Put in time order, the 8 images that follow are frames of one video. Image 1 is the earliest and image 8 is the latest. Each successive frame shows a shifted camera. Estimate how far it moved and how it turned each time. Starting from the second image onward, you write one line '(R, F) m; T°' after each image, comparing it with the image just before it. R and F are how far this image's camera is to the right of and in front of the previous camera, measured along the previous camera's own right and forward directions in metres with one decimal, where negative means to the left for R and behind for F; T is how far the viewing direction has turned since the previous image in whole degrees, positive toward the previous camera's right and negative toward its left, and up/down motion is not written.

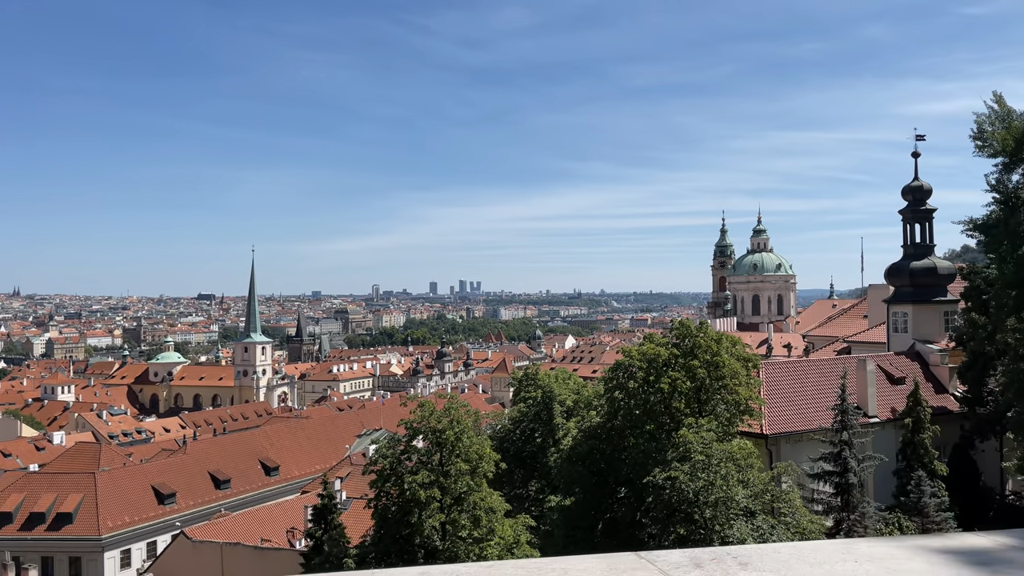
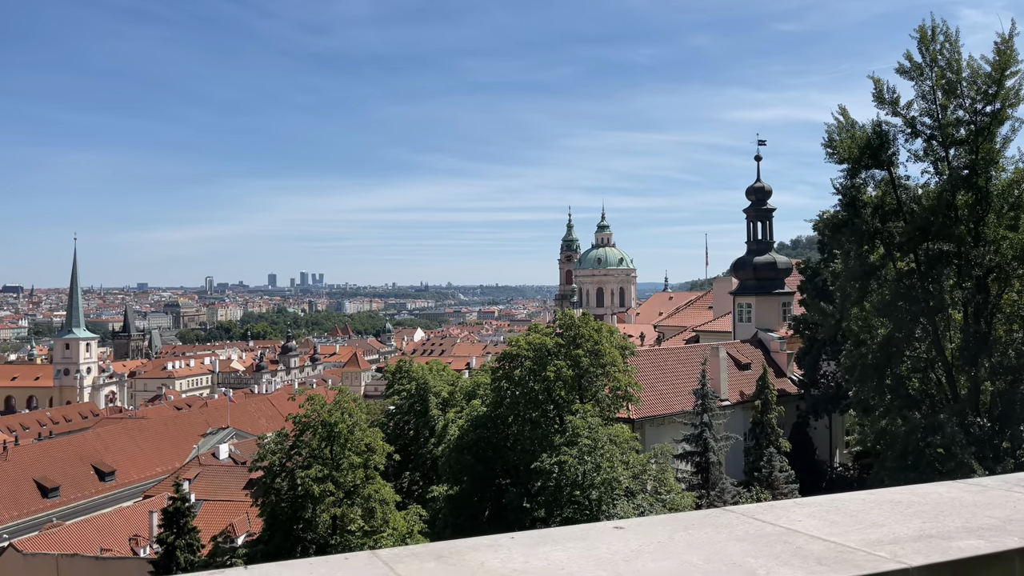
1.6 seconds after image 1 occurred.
(-1.0, -0.1) m; +11°
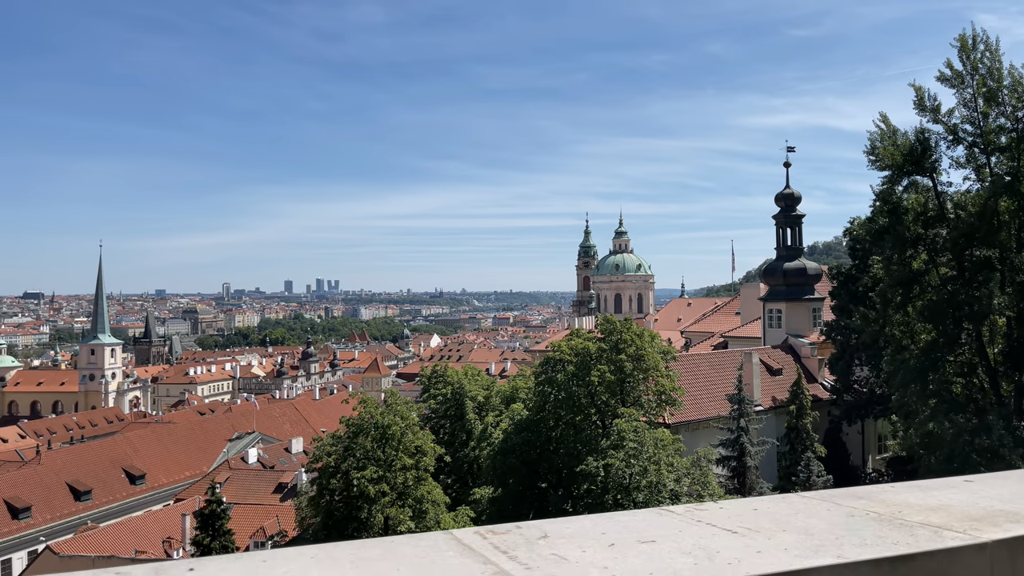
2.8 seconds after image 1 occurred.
(-0.7, -0.3) m; -1°
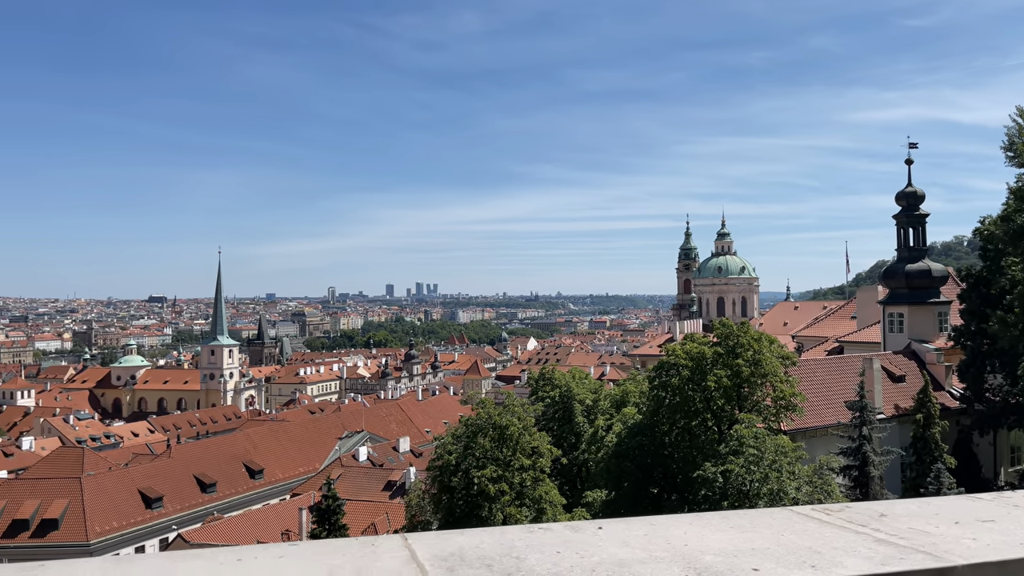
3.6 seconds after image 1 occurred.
(-0.4, -0.2) m; -7°
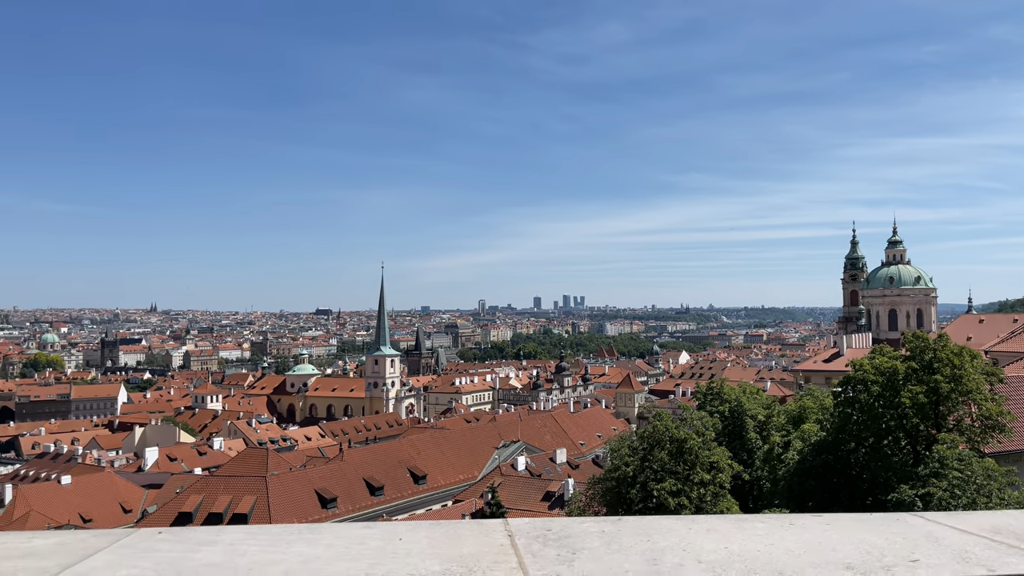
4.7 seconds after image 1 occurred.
(-0.6, -0.2) m; -11°
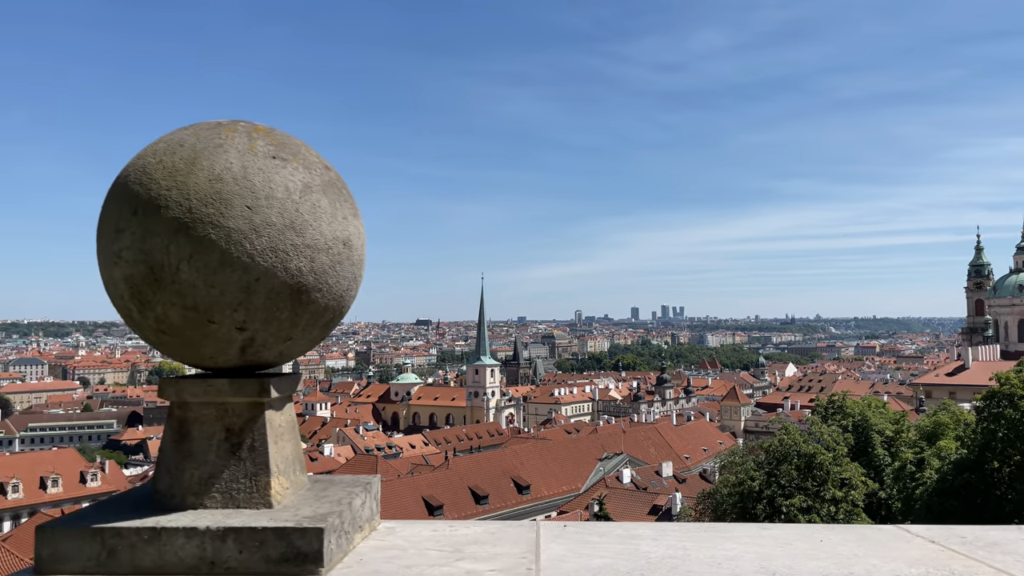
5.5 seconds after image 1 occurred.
(-0.5, -0.1) m; -7°
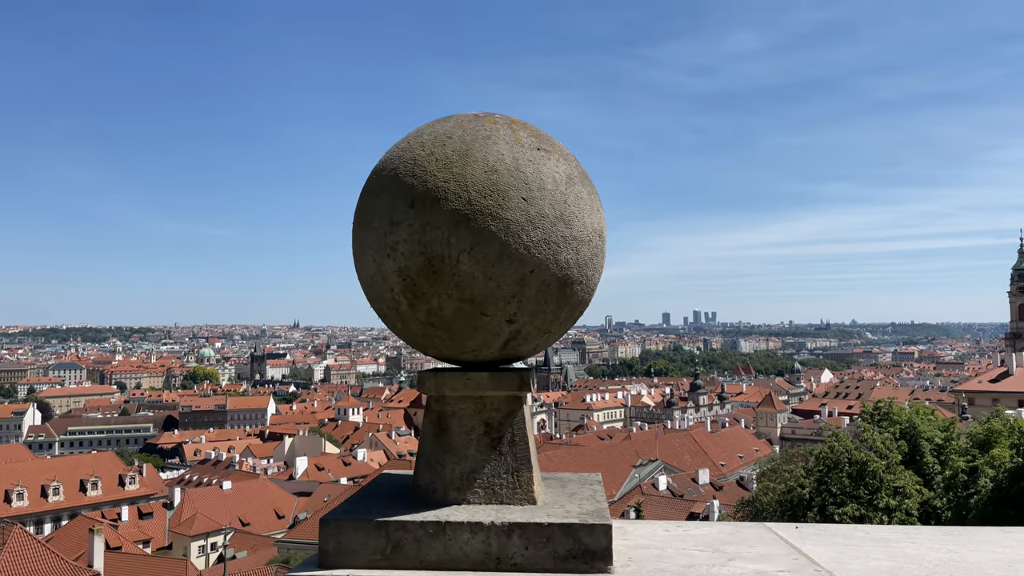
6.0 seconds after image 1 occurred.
(-0.3, +0.2) m; -2°
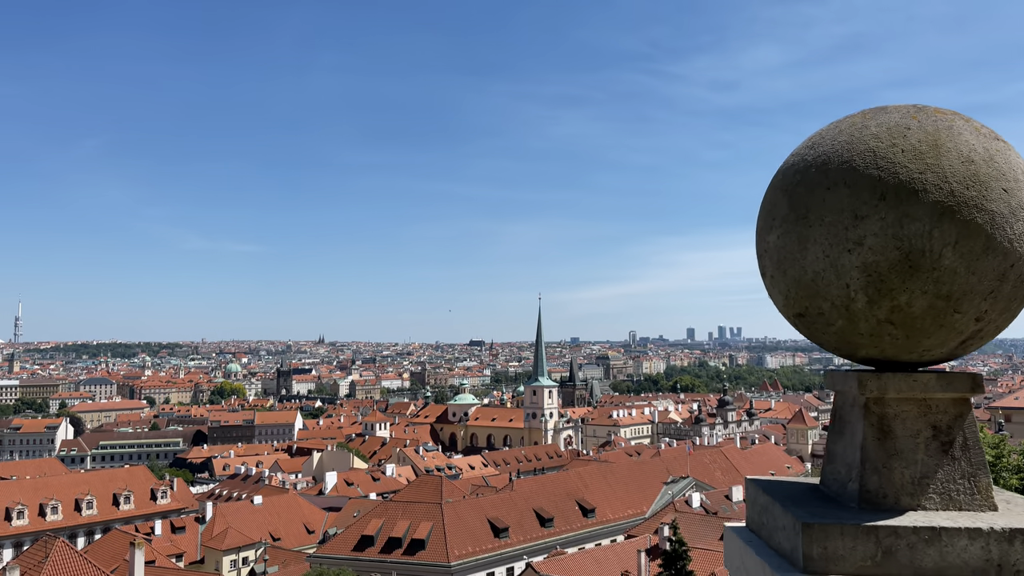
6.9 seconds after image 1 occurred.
(-0.5, 0.0) m; -2°
